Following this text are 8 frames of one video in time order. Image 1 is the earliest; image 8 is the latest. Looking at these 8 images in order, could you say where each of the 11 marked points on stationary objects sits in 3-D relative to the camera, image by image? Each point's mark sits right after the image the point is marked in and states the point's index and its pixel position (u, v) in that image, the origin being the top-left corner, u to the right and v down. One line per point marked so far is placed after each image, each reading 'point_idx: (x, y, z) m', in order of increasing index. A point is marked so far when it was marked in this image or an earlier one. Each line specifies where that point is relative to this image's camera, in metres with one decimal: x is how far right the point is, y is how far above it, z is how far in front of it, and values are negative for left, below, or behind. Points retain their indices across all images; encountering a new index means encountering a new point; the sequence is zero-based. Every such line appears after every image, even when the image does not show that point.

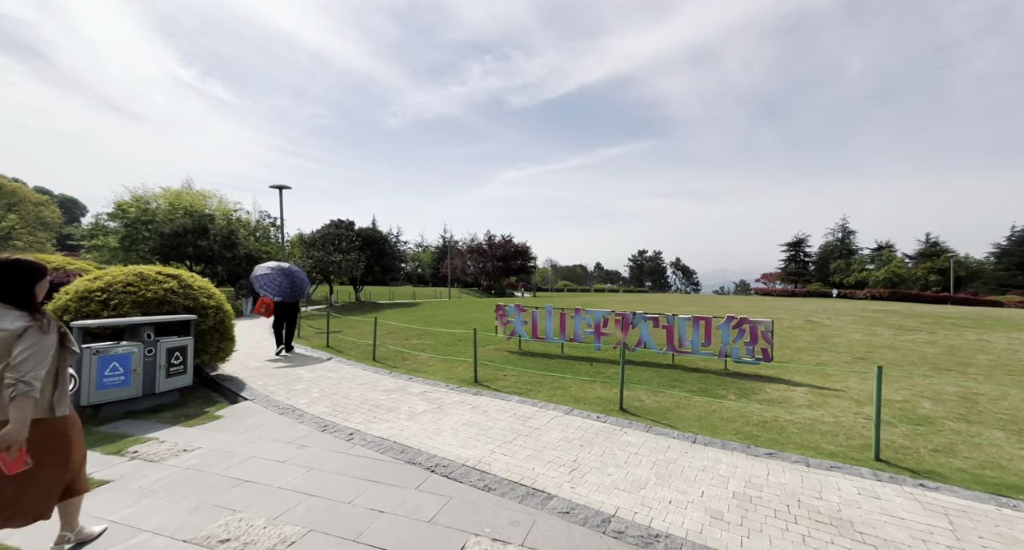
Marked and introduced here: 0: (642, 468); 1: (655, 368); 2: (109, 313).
0: (+1.2, -1.8, +4.0) m
1: (+2.5, -1.7, +7.5) m
2: (-6.4, -0.6, +6.8) m
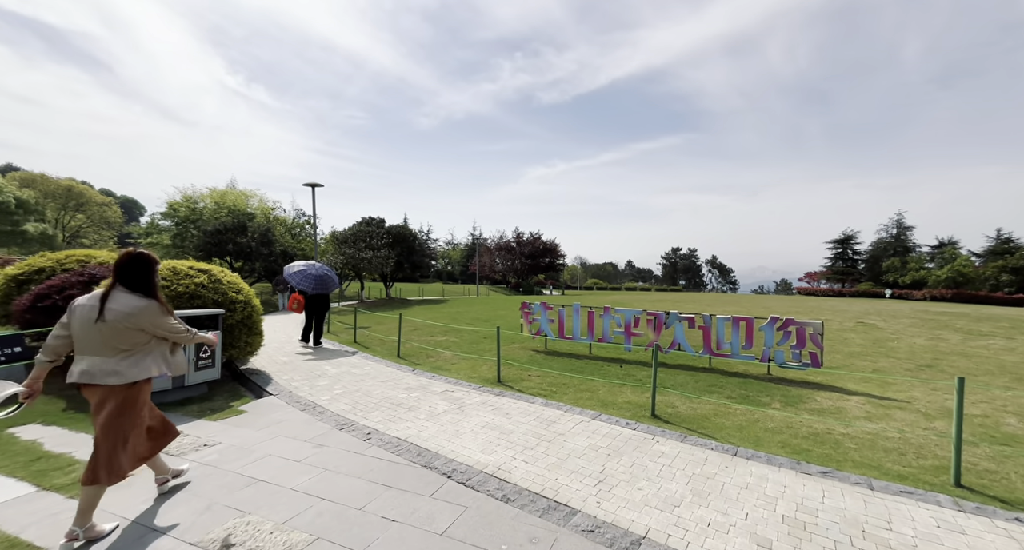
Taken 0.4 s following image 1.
0: (+1.4, -1.8, +3.6) m
1: (+2.9, -1.6, +7.0) m
2: (-6.0, -0.5, +6.9) m
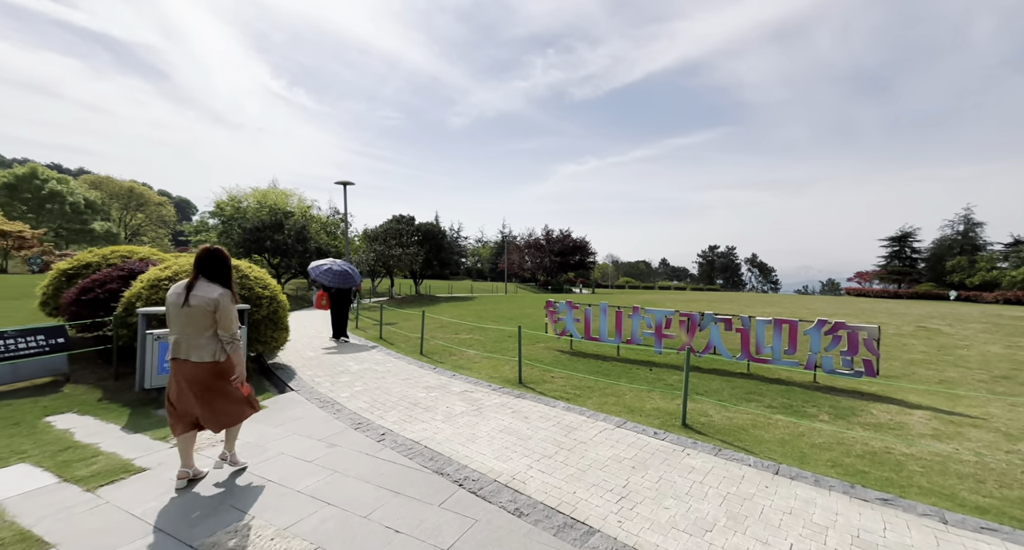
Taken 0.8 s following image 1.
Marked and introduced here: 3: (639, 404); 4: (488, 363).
0: (+1.5, -1.8, +3.3) m
1: (+3.3, -1.6, +6.5) m
2: (-5.6, -0.4, +7.1) m
3: (+1.7, -1.7, +5.7) m
4: (-0.5, -1.7, +8.5) m
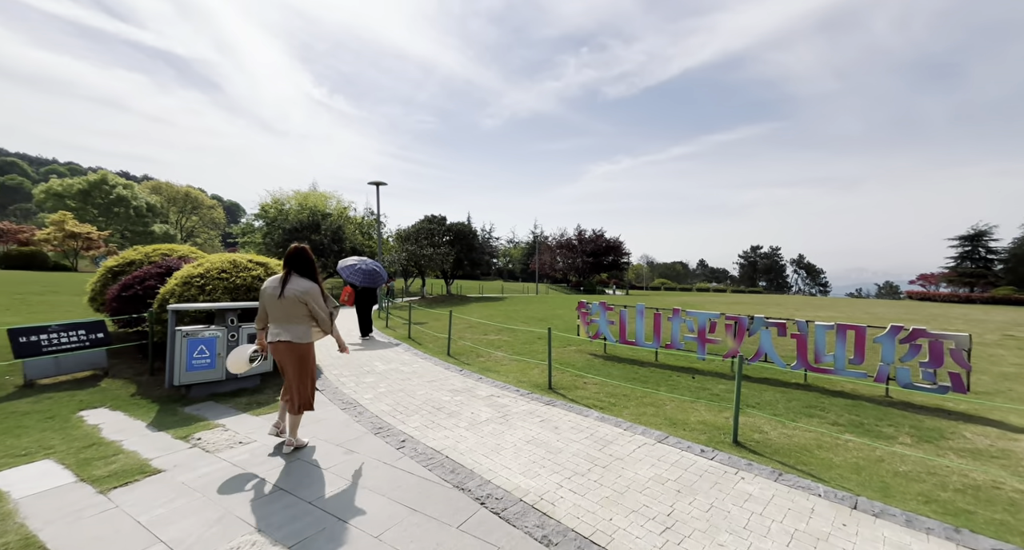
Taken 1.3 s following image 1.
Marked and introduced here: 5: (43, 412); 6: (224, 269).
0: (+1.7, -1.7, +2.7) m
1: (+3.7, -1.6, +5.8) m
2: (-5.1, -0.4, +7.1) m
3: (+2.1, -1.7, +5.2) m
4: (+0.1, -1.7, +8.1) m
5: (-5.9, -1.7, +5.3) m
6: (-5.1, +0.1, +7.5) m
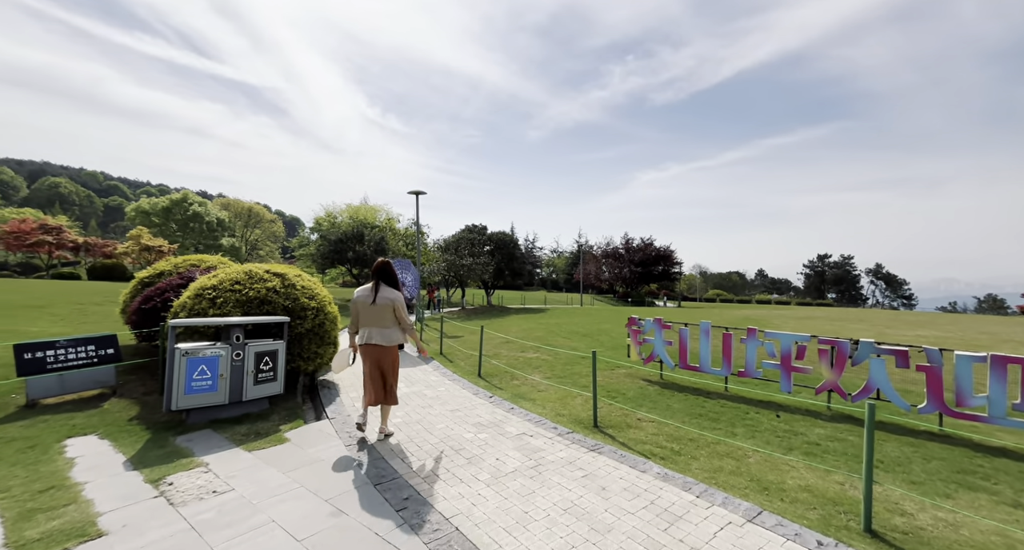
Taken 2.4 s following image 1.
0: (+1.8, -1.8, +1.5) m
1: (+4.1, -1.7, +4.4) m
2: (-4.6, -0.6, +6.5) m
3: (+2.4, -1.8, +3.8) m
4: (+0.7, -1.9, +7.0) m
5: (-5.5, -1.9, +4.8) m
6: (-4.5, -0.1, +7.0) m
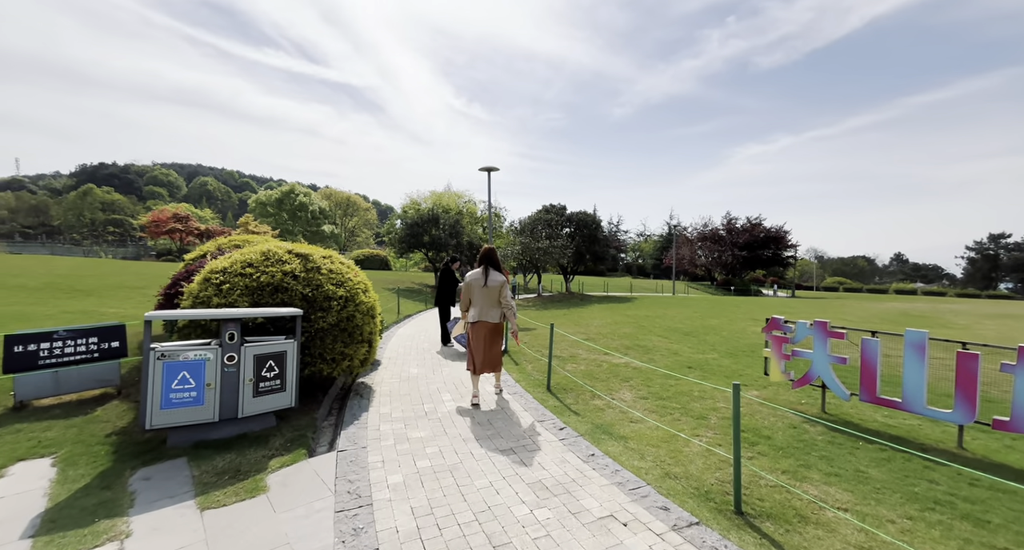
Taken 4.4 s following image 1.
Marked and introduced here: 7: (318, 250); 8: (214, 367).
0: (+1.6, -1.8, -0.8) m
1: (+4.4, -1.6, +1.6) m
2: (-3.6, -0.3, +5.3) m
3: (+2.7, -1.7, +1.4) m
4: (+1.7, -1.7, +4.8) m
5: (-4.9, -1.7, +3.9) m
6: (-3.5, +0.2, +5.7) m
7: (-2.8, +0.4, +6.3) m
8: (-3.1, -1.0, +4.5) m
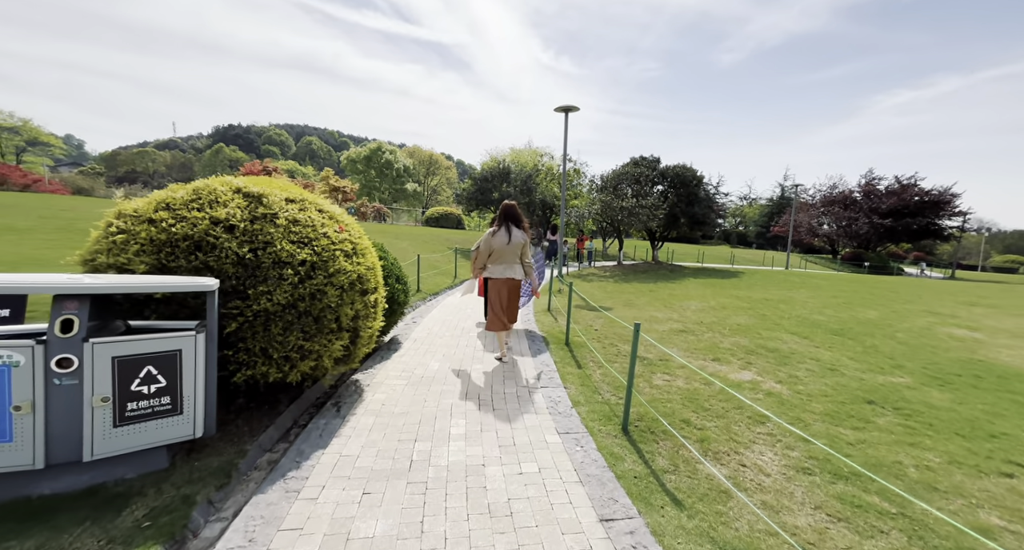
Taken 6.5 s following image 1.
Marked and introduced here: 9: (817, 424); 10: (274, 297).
0: (+0.7, -2.1, -3.4) m
1: (+3.9, -1.9, -1.6) m
2: (-3.2, +0.1, +3.4) m
3: (+2.2, -2.0, -1.4) m
4: (+1.8, -1.6, +2.1) m
5: (-4.8, -1.3, +2.4) m
6: (-3.0, +0.6, +3.7) m
7: (-2.2, +0.8, +4.2) m
8: (-2.9, -0.6, +2.6) m
9: (+2.9, -1.4, +4.0) m
10: (-2.0, -0.2, +3.6) m
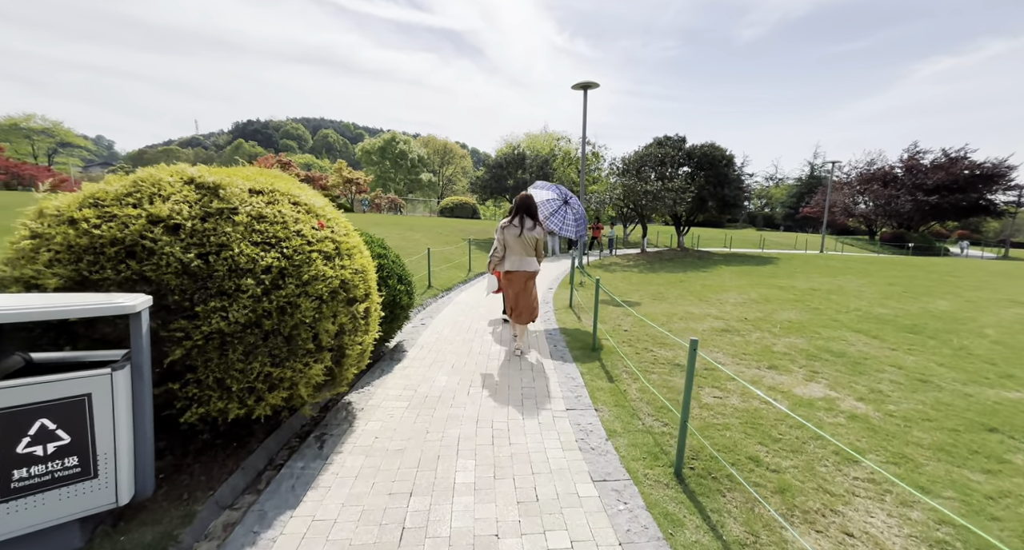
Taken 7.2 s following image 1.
0: (+0.6, -2.3, -4.2) m
1: (+3.9, -2.0, -2.6) m
2: (-3.1, 0.0, +2.7) m
3: (+2.1, -2.1, -2.3) m
4: (+1.9, -1.6, +1.2) m
5: (-4.7, -1.5, +1.7) m
6: (-2.9, +0.5, +3.0) m
7: (-2.1, +0.8, +3.4) m
8: (-2.8, -0.7, +1.9) m
9: (+3.0, -1.3, +3.0) m
10: (-1.9, -0.2, +2.8) m
